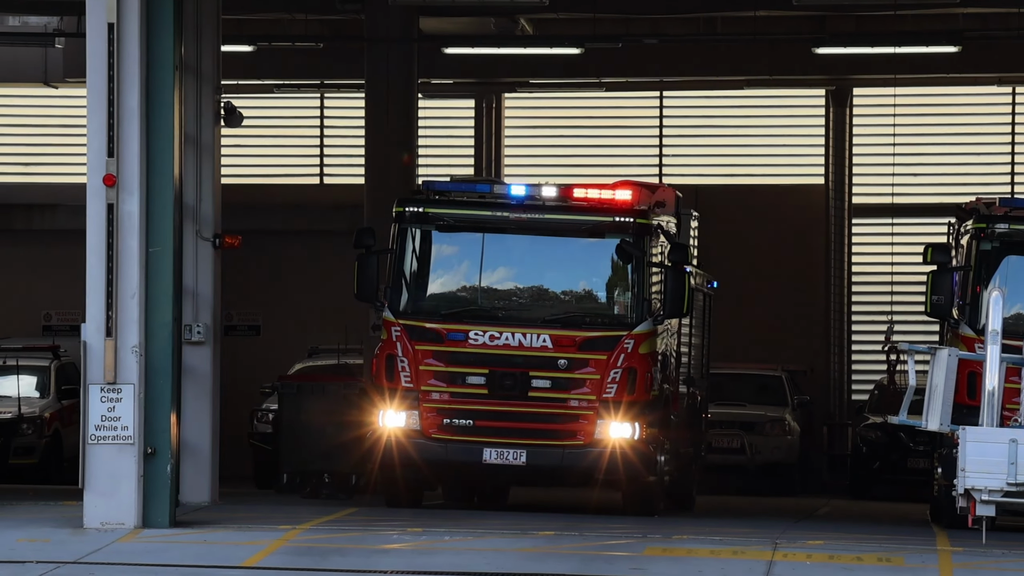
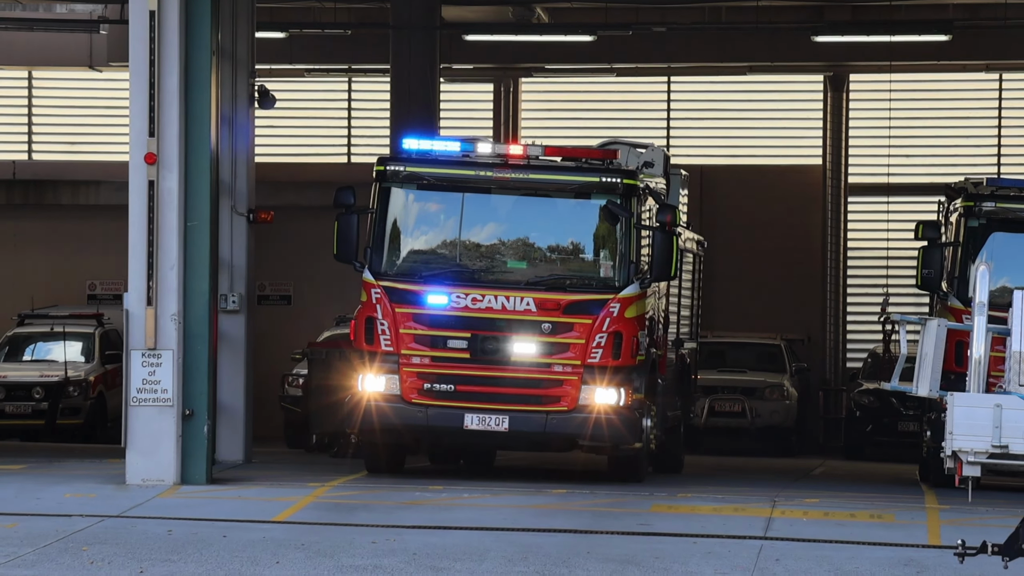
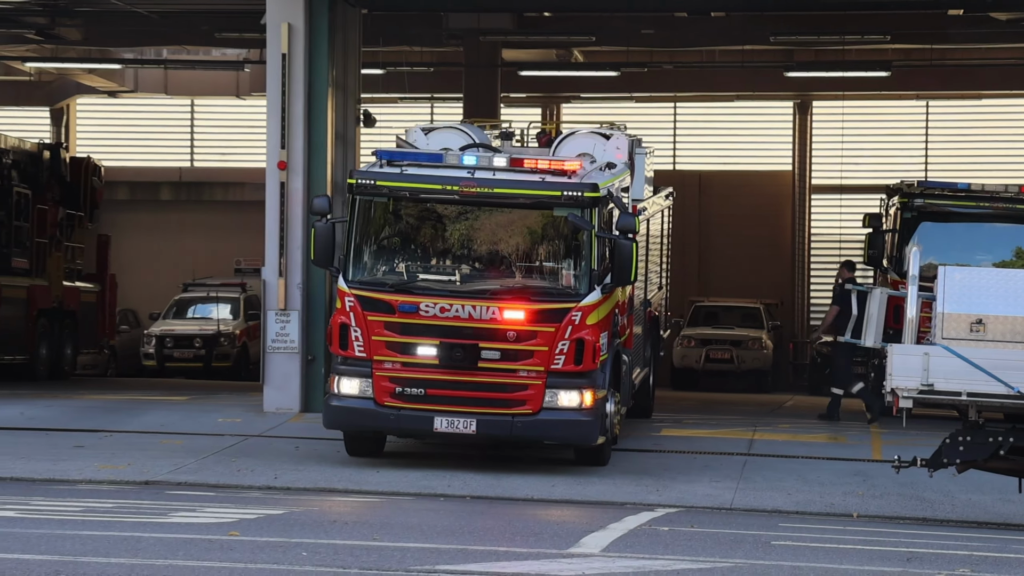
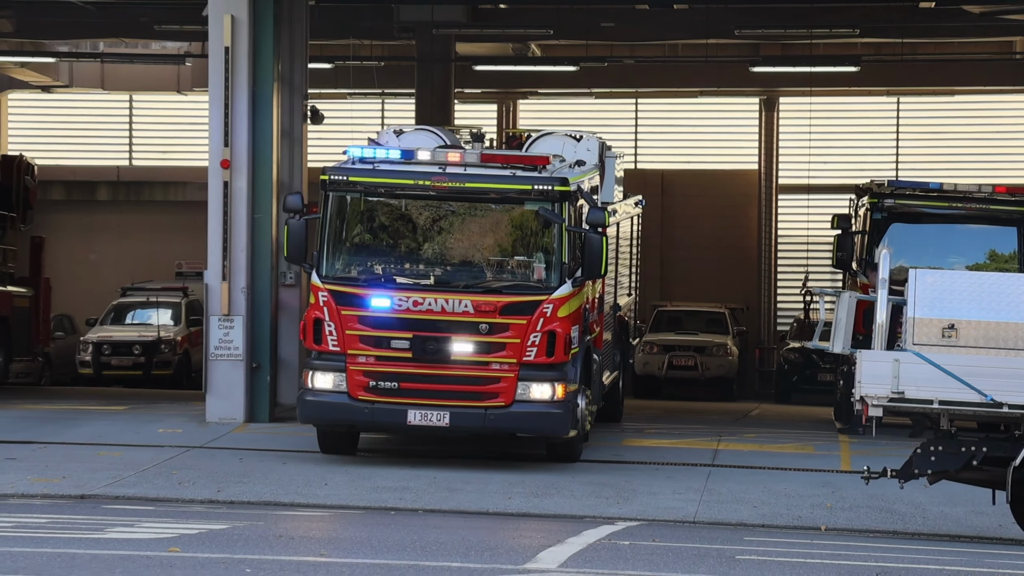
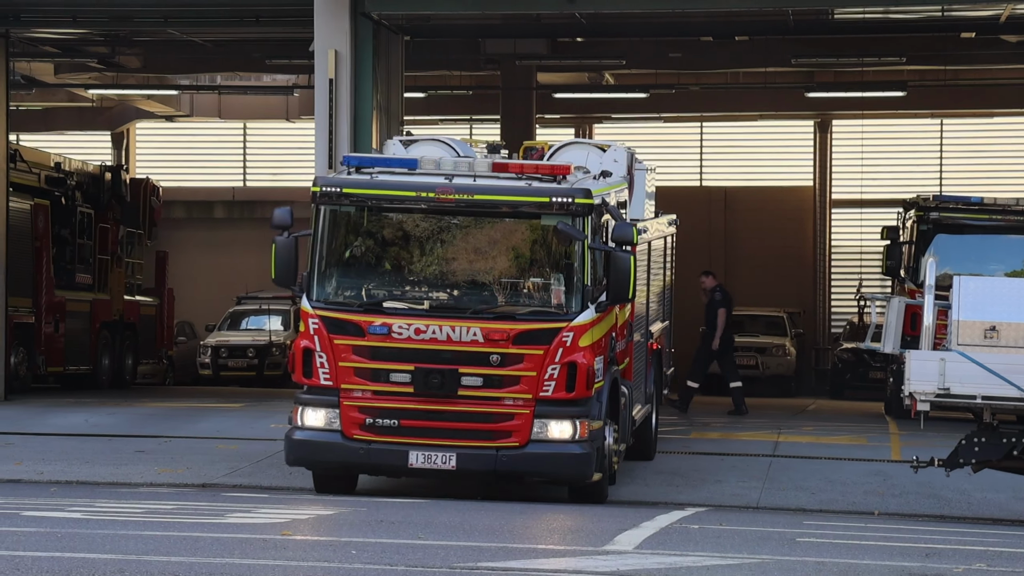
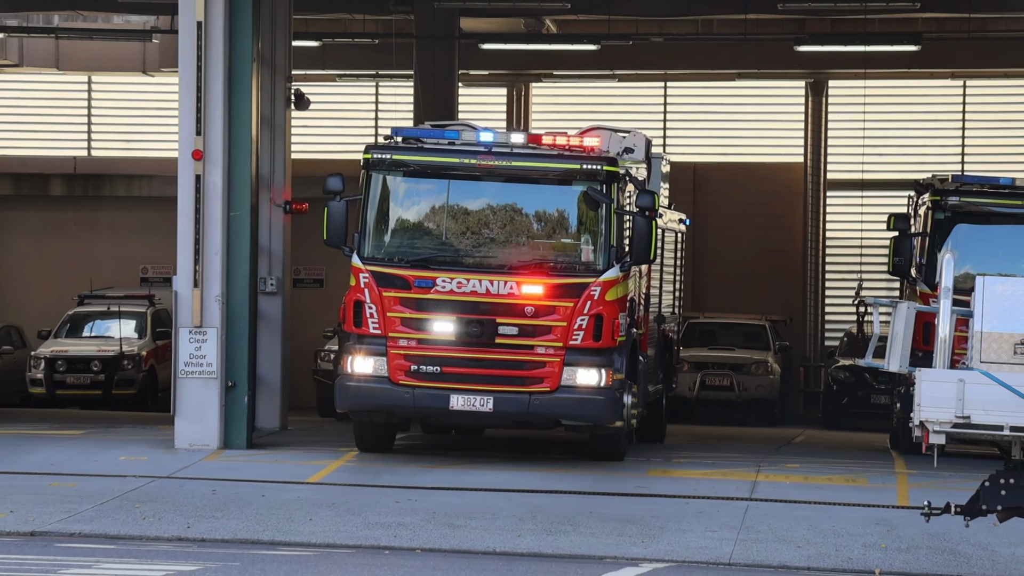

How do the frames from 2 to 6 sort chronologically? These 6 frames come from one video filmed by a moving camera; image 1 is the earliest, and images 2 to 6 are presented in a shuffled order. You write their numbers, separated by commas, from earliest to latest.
2, 6, 4, 3, 5
